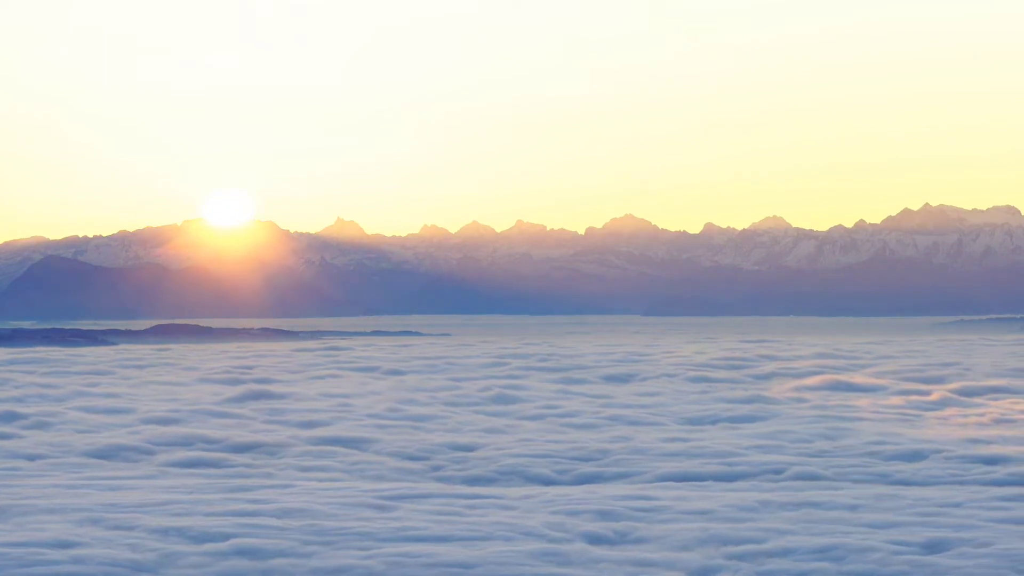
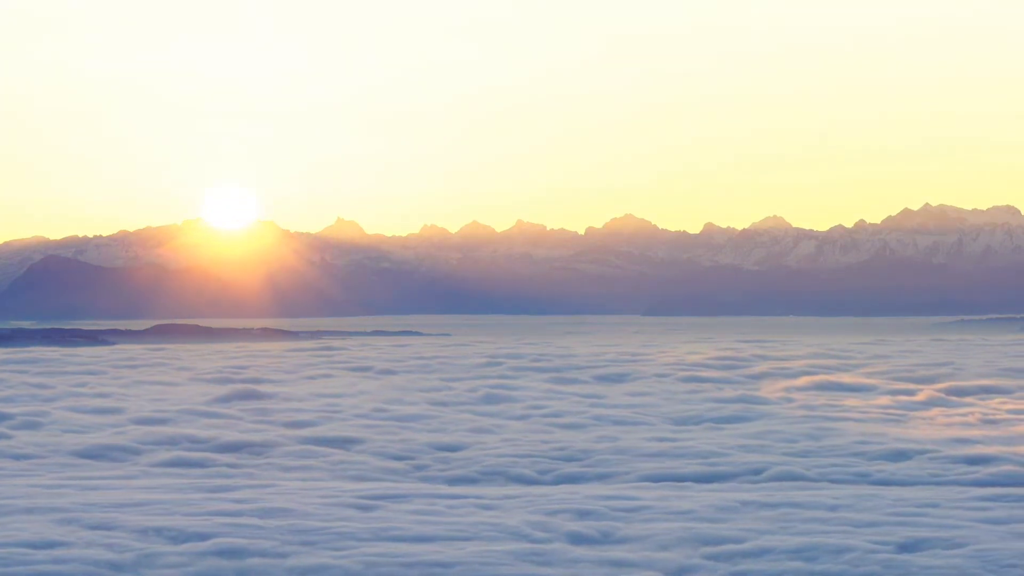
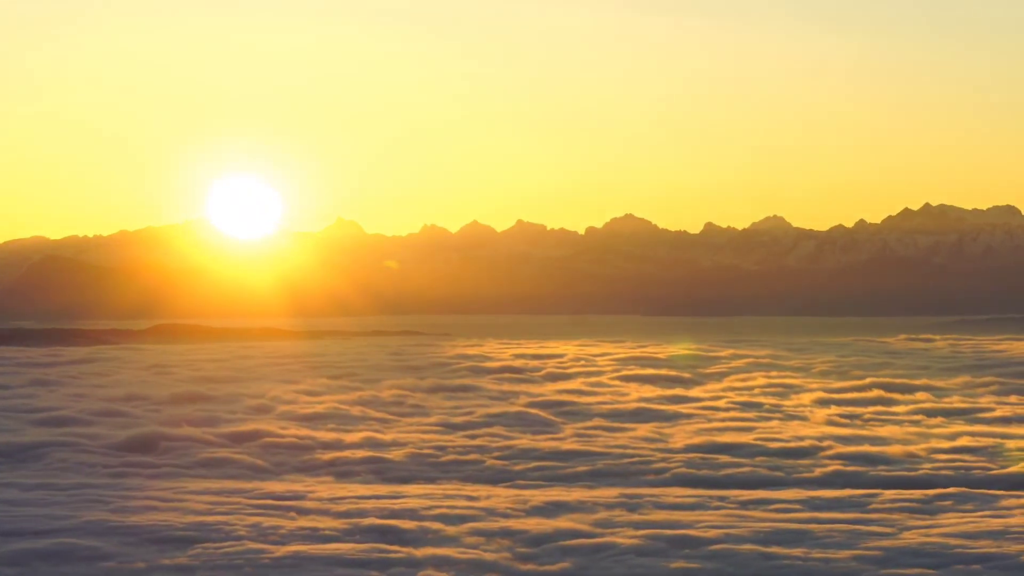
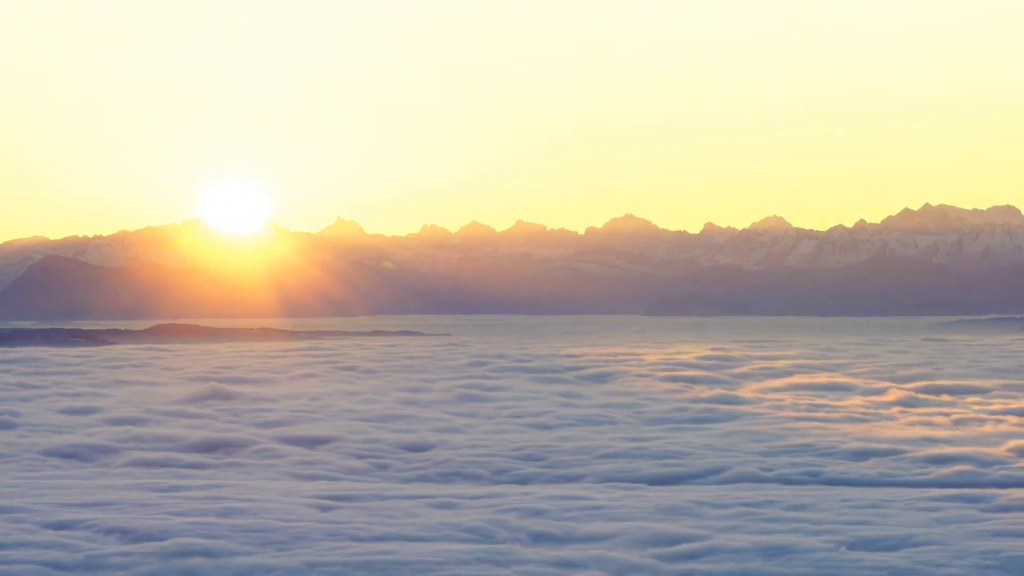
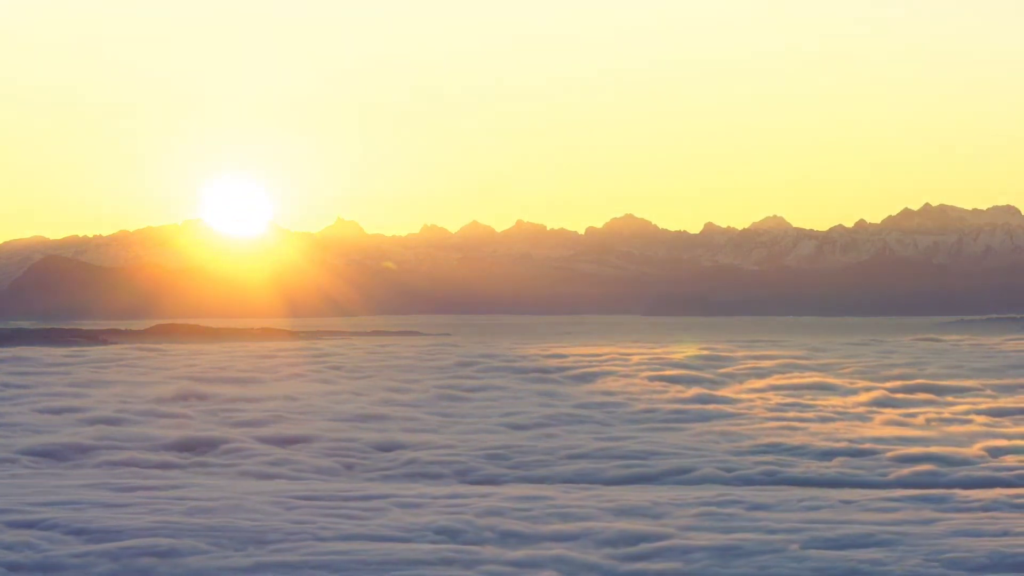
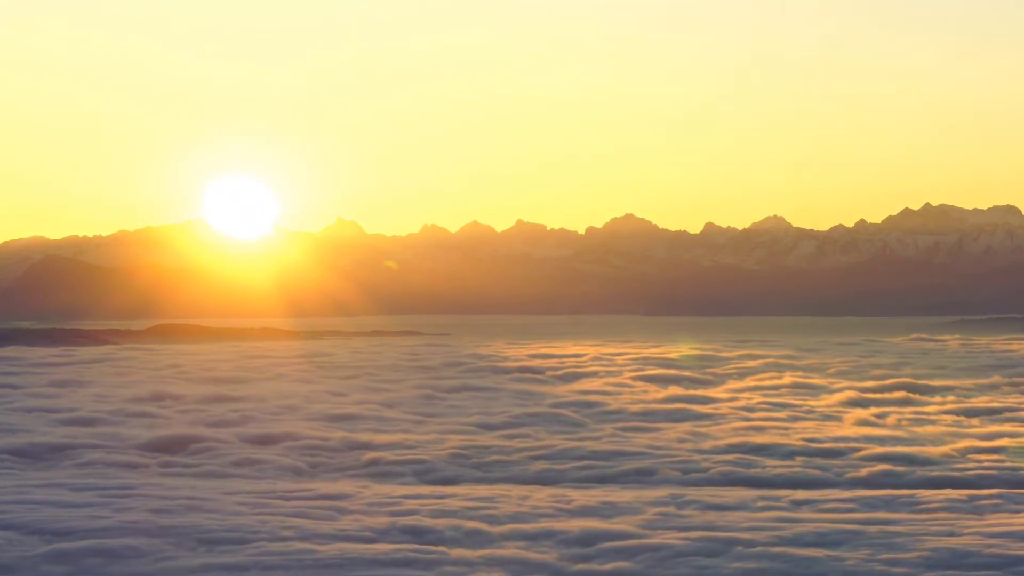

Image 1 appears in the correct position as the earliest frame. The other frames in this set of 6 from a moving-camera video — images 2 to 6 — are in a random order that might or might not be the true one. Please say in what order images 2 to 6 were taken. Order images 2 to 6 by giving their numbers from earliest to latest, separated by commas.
2, 4, 5, 6, 3
